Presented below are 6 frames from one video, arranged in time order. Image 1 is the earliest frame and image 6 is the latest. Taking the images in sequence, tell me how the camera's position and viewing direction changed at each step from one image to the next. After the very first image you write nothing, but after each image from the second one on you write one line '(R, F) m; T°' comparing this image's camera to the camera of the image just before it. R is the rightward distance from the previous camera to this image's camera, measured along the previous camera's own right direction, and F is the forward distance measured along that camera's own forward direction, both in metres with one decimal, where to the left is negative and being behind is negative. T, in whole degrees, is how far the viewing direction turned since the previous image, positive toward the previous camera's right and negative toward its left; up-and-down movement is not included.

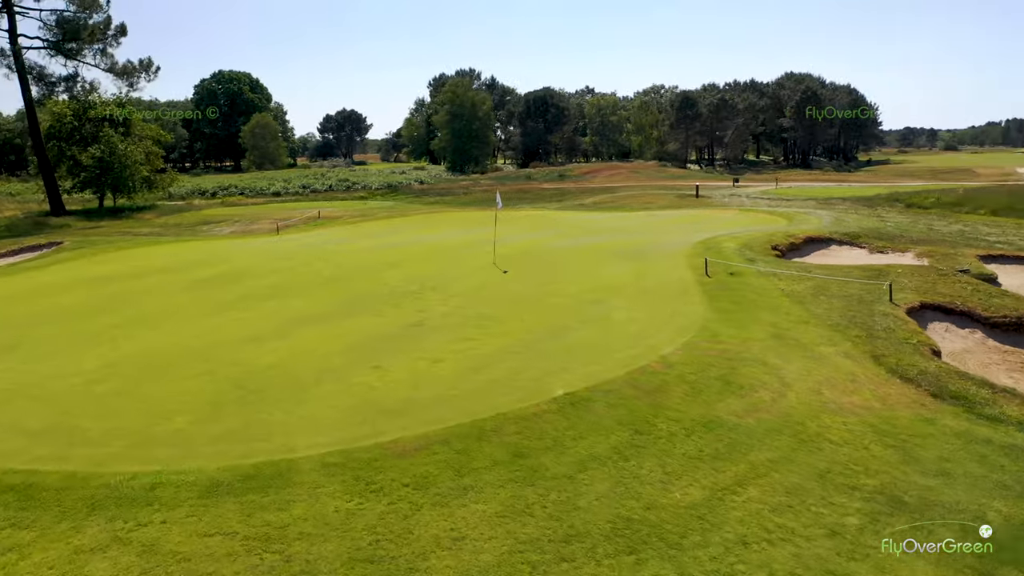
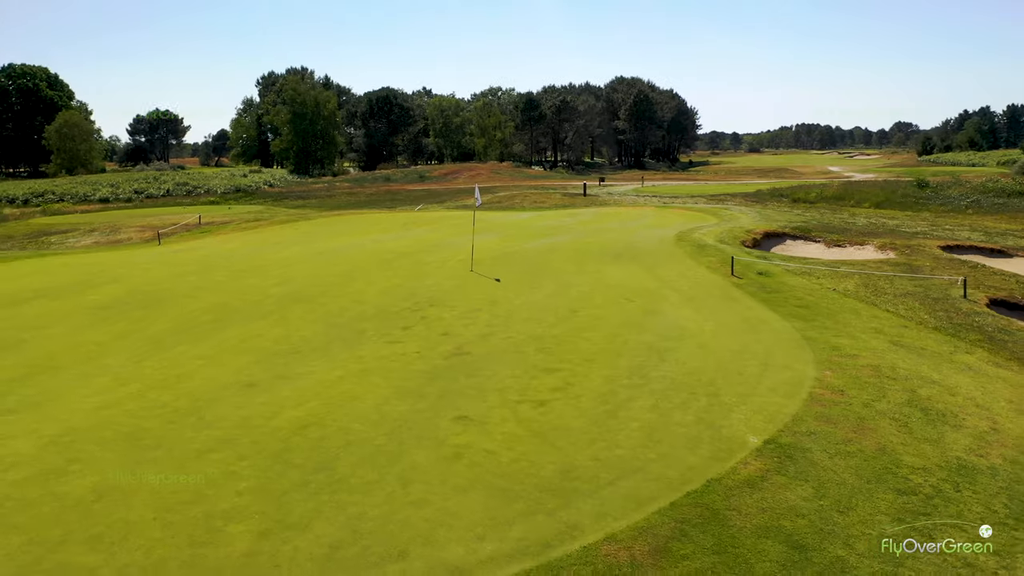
(-3.1, +3.2) m; +12°
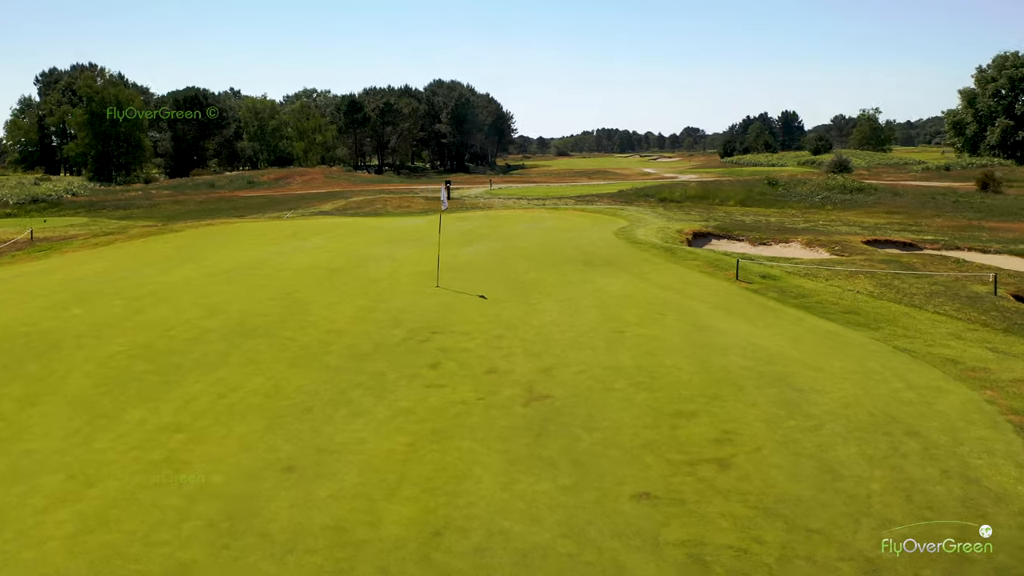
(-2.7, +2.6) m; +13°
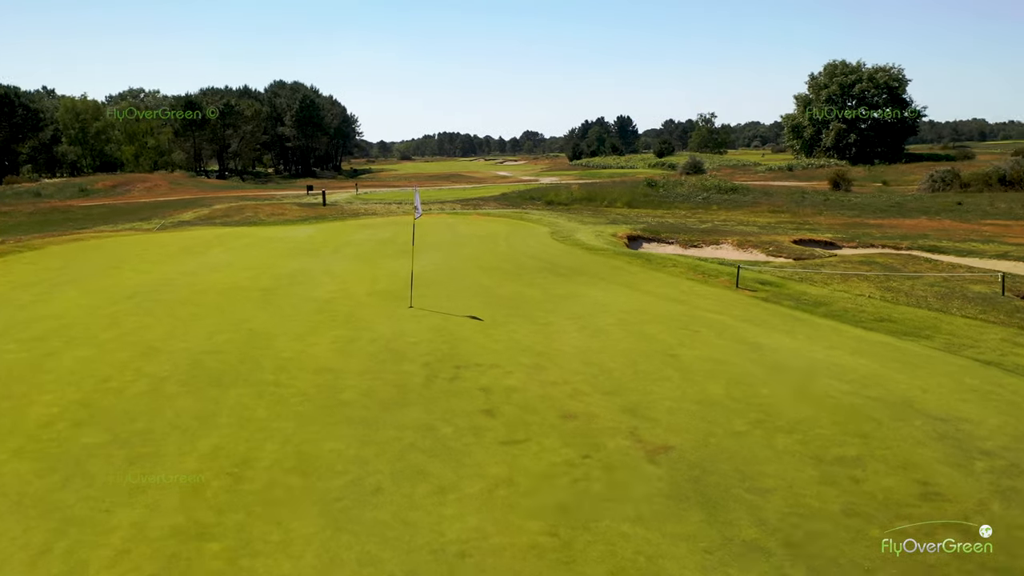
(-2.0, +1.9) m; +11°
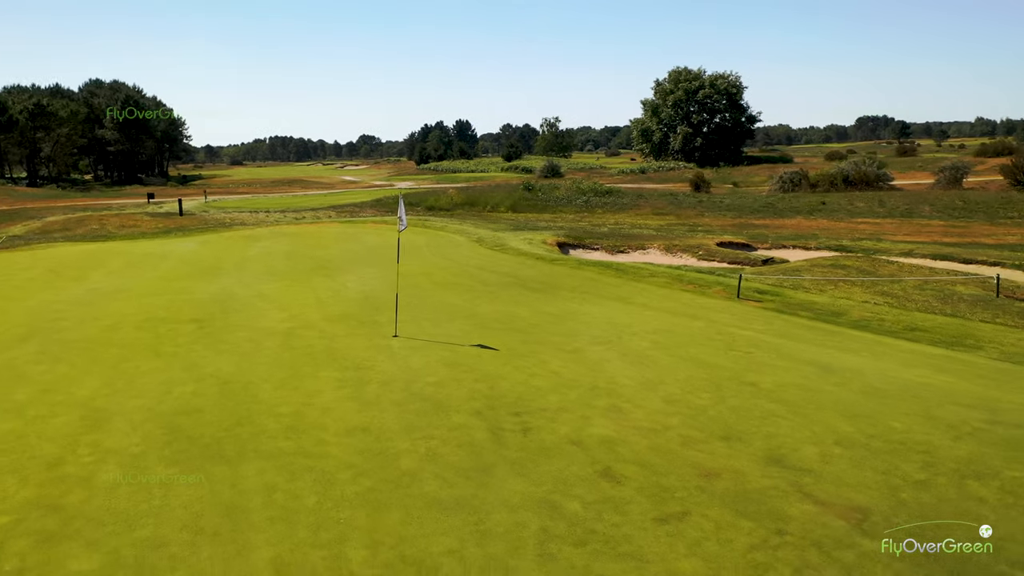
(-2.0, +1.7) m; +11°
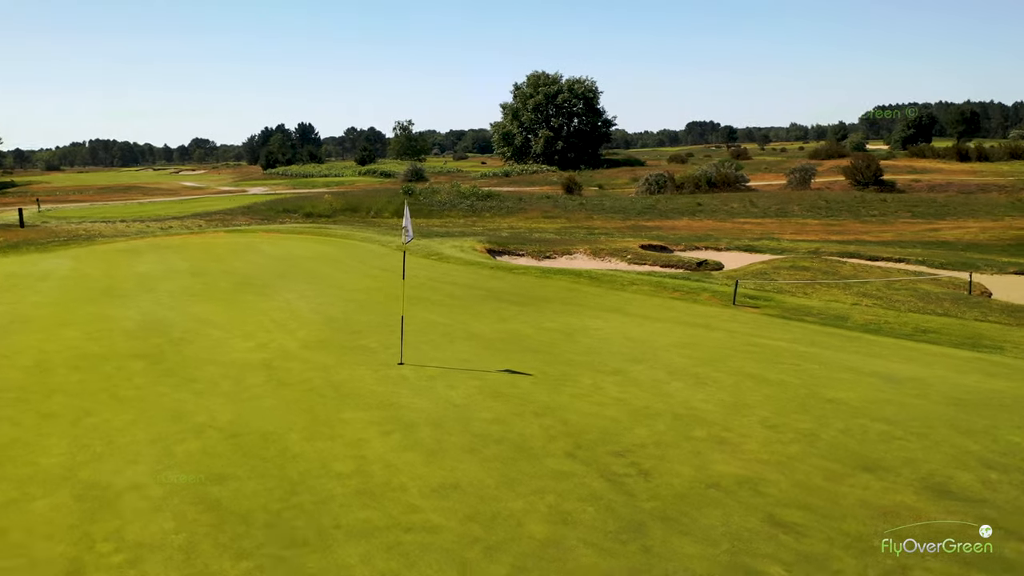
(-1.9, +1.2) m; +11°
